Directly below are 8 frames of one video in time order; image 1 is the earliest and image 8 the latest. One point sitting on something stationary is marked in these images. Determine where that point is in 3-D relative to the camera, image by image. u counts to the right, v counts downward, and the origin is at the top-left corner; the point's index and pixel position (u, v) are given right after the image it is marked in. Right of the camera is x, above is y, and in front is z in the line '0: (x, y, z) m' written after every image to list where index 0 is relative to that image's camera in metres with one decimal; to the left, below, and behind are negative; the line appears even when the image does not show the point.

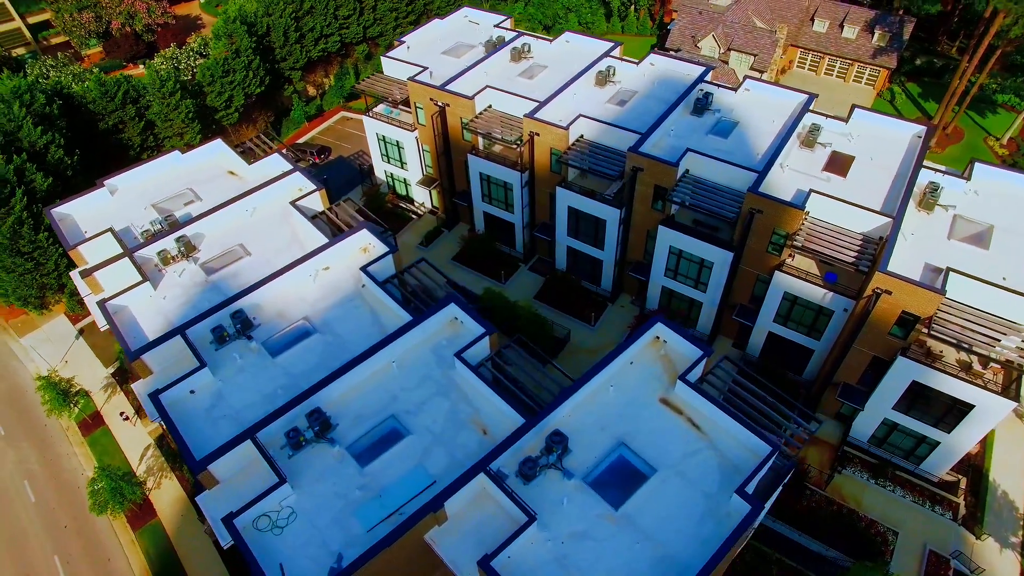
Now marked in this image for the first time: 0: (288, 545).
0: (-6.1, -7.2, +19.2) m
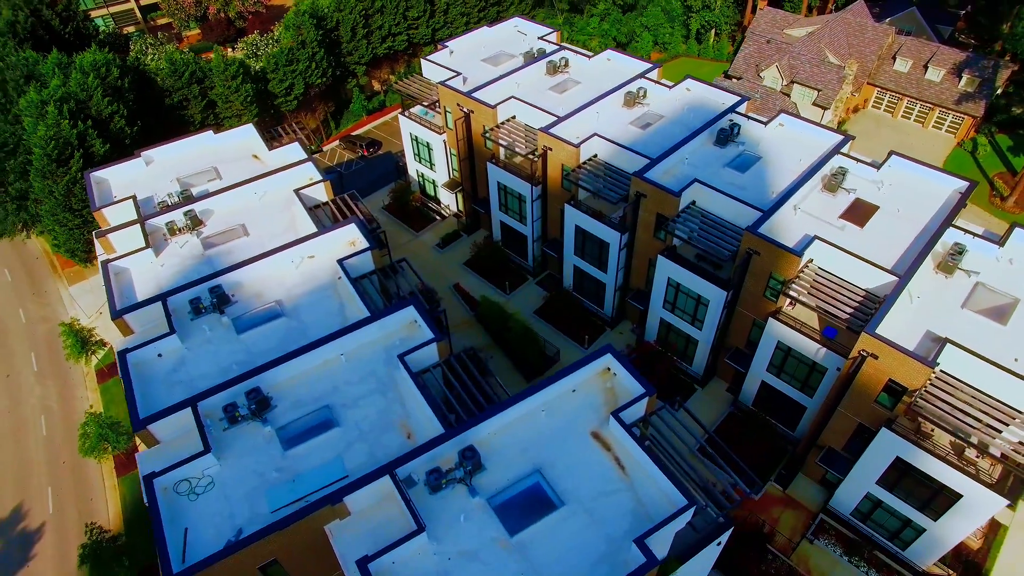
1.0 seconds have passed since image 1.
0: (-9.3, -6.7, +20.1) m
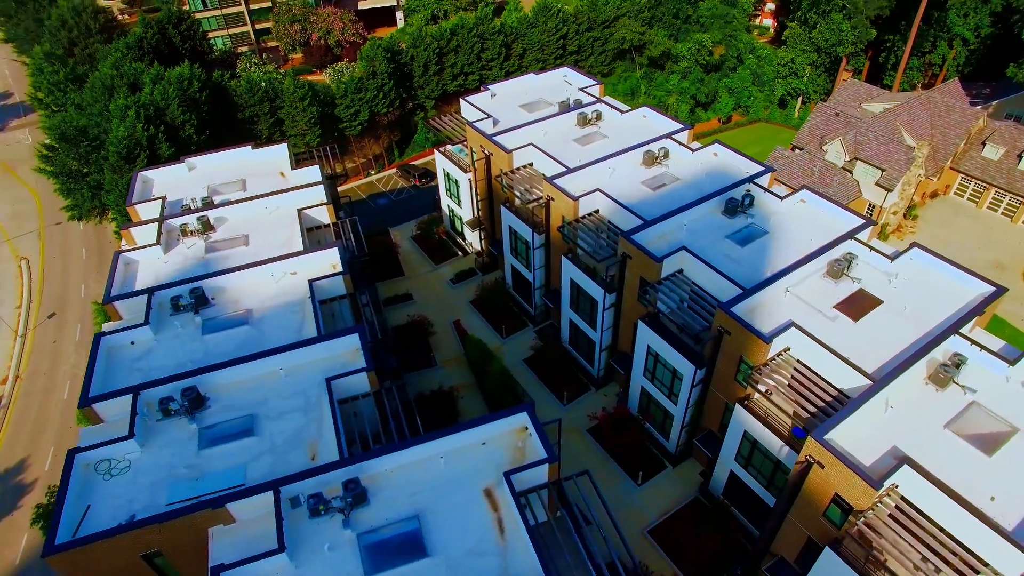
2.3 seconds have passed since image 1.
0: (-13.1, -6.5, +21.5) m
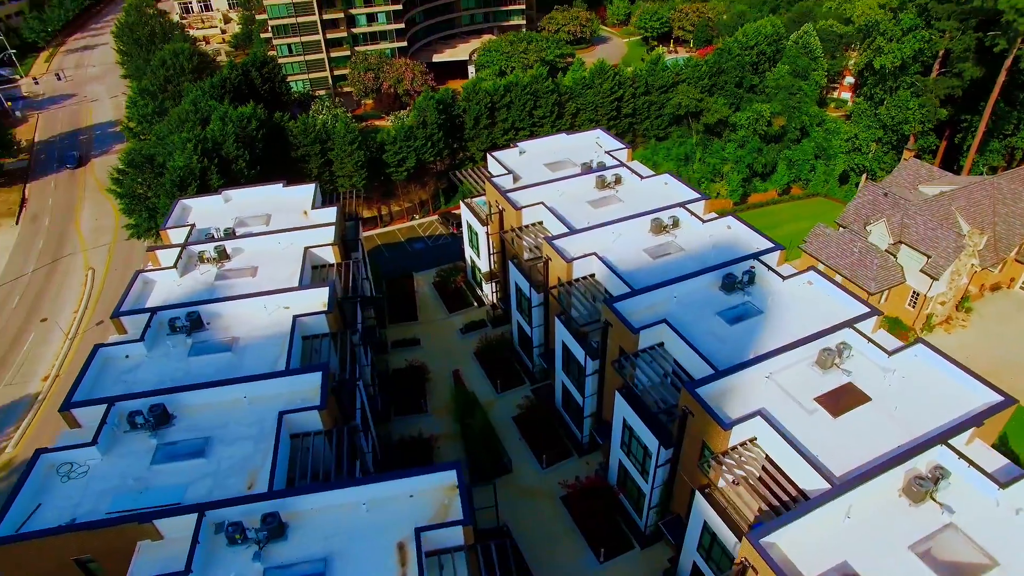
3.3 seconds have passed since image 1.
0: (-15.7, -7.1, +22.9) m
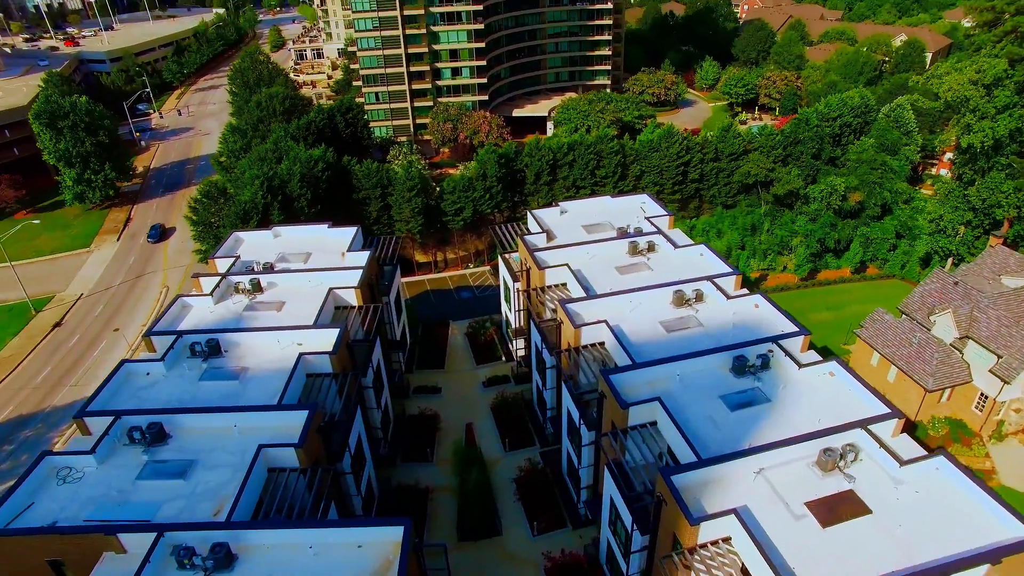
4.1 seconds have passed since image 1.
0: (-17.2, -7.7, +24.6) m
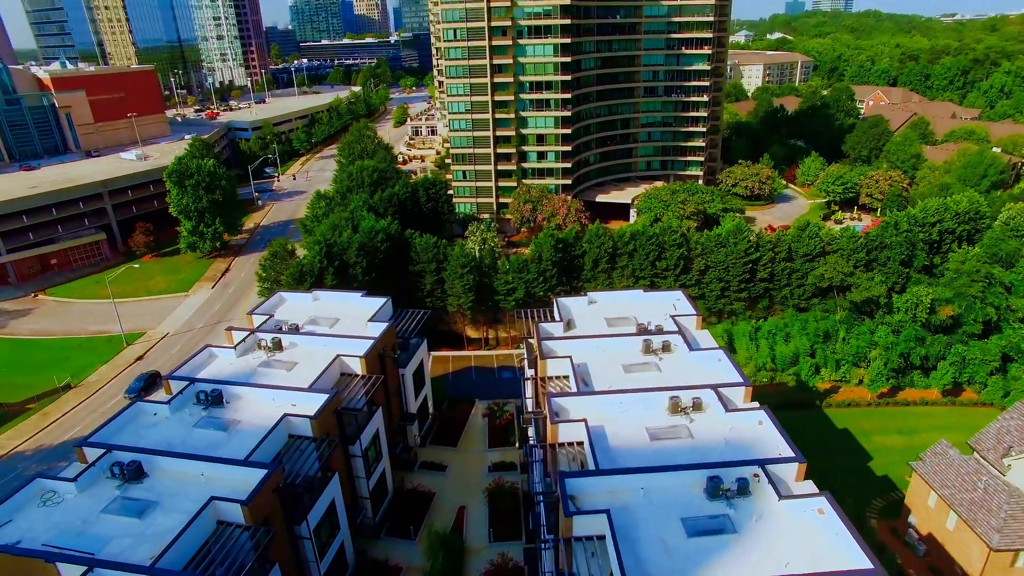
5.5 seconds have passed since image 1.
0: (-19.7, -9.3, +27.0) m
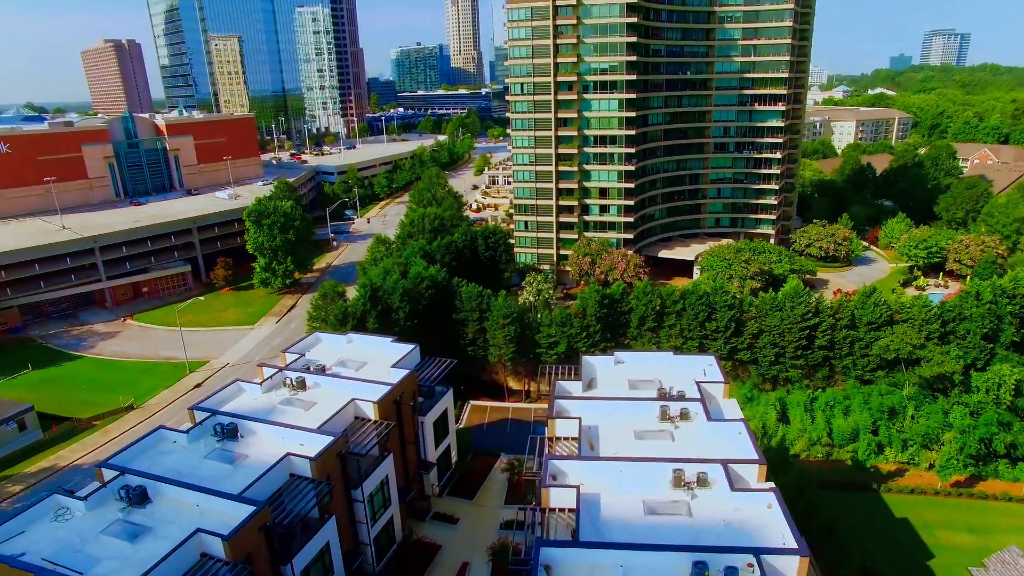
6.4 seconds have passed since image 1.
0: (-20.5, -10.5, +28.8) m
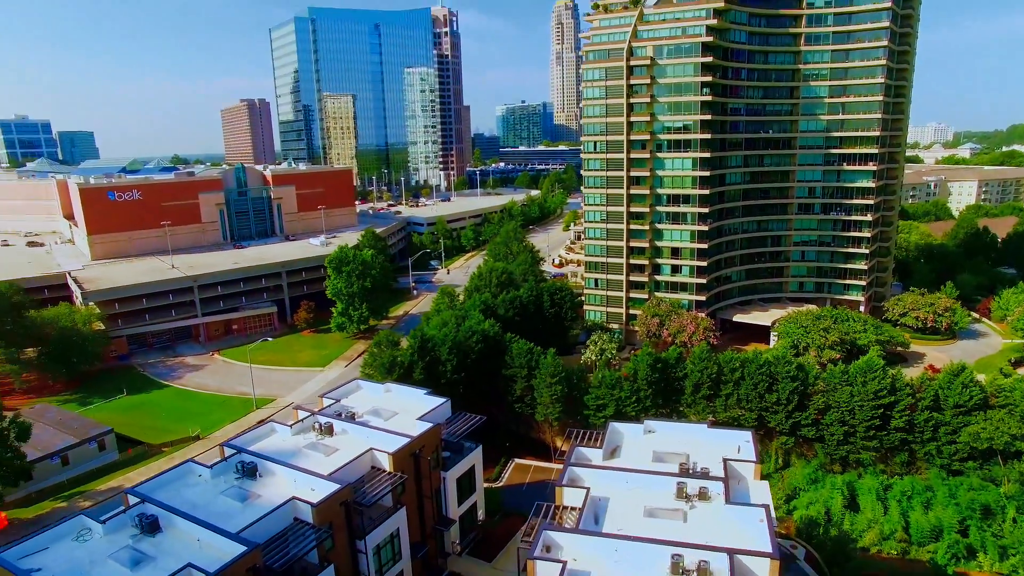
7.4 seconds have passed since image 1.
0: (-21.0, -12.1, +30.7) m
